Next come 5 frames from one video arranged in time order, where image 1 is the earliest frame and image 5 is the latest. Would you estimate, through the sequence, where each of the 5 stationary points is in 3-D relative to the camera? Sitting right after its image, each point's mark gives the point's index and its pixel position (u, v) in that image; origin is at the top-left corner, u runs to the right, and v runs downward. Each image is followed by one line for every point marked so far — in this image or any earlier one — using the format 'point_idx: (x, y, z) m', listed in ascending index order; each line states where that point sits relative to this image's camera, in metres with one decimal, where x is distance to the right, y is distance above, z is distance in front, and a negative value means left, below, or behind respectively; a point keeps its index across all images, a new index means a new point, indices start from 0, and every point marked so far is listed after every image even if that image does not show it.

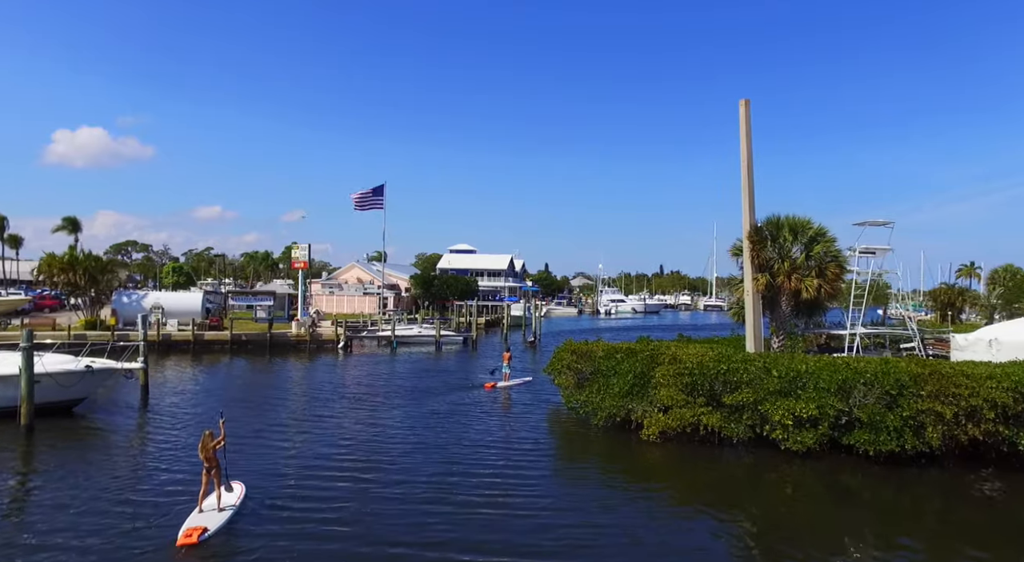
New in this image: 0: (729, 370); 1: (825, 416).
0: (+5.1, -2.1, +17.1) m
1: (+6.8, -2.9, +15.9) m
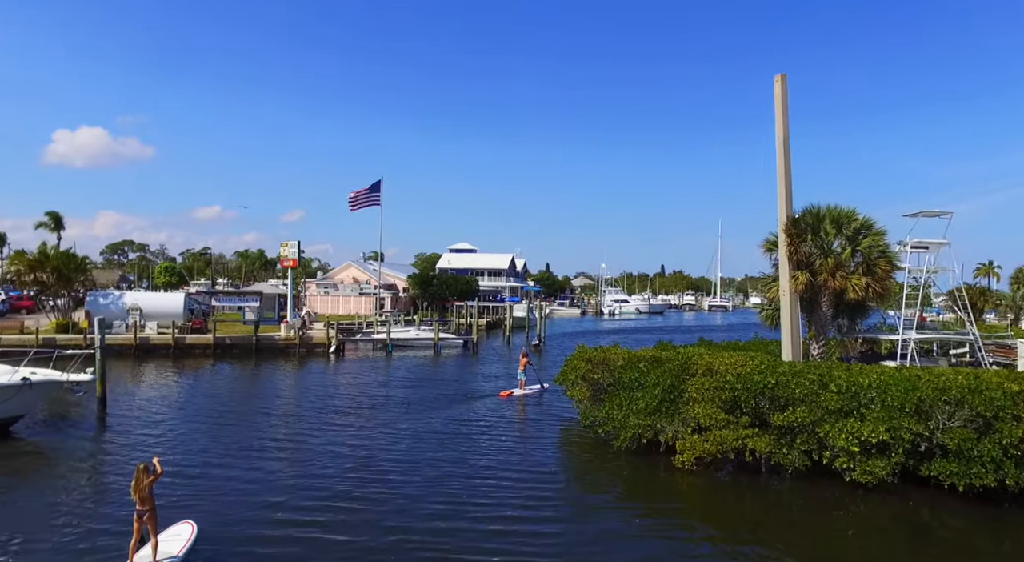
0: (+5.3, -2.0, +14.4) m
1: (+7.0, -2.9, +13.2) m
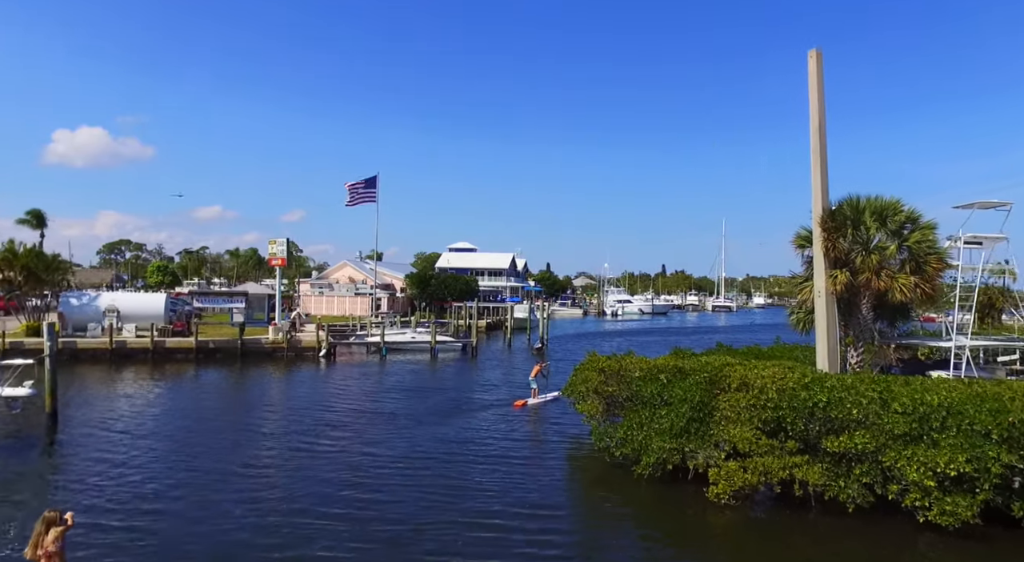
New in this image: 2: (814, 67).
0: (+5.3, -2.0, +12.1) m
1: (+7.0, -2.9, +10.9) m
2: (+7.8, +5.5, +18.8) m
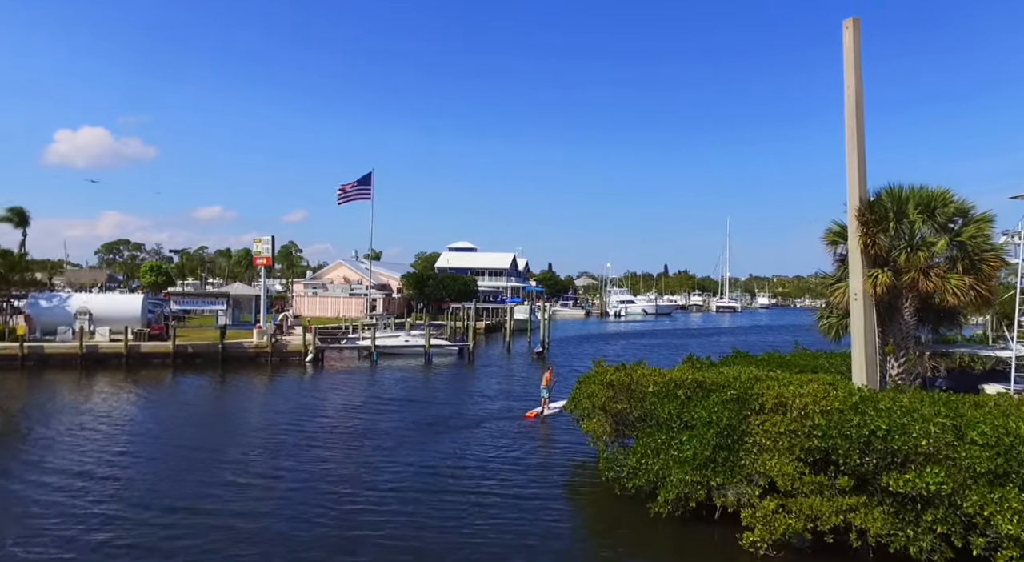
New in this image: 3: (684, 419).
0: (+5.2, -2.0, +9.9) m
1: (+6.9, -2.9, +8.7) m
2: (+7.7, +5.5, +16.6) m
3: (+2.9, -2.3, +12.4) m
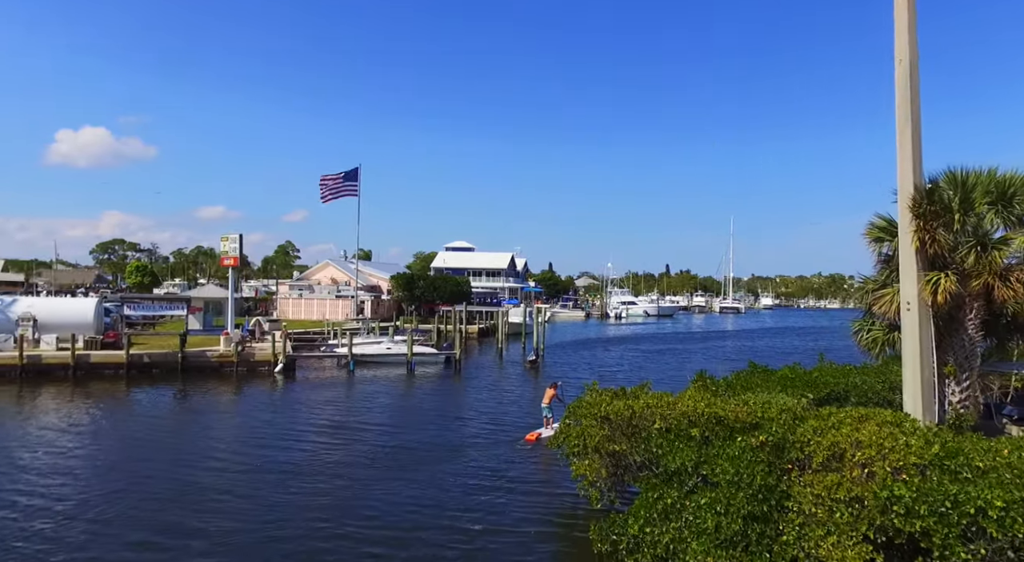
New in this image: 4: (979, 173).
0: (+4.7, -2.2, +6.7) m
1: (+6.4, -3.0, +5.5) m
2: (+7.2, +5.4, +13.4) m
3: (+2.4, -2.4, +9.2) m
4: (+8.6, +2.0, +13.4) m
